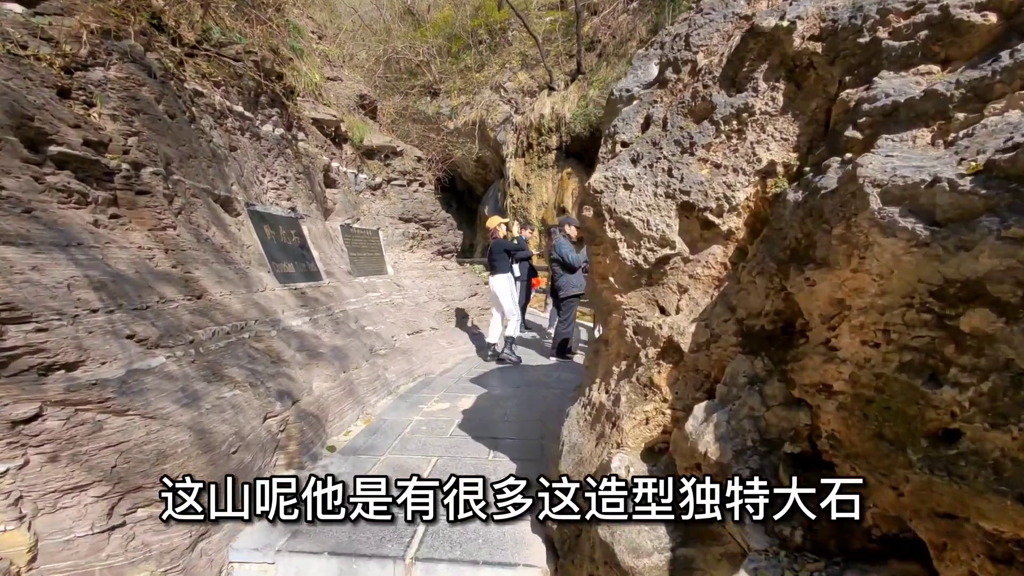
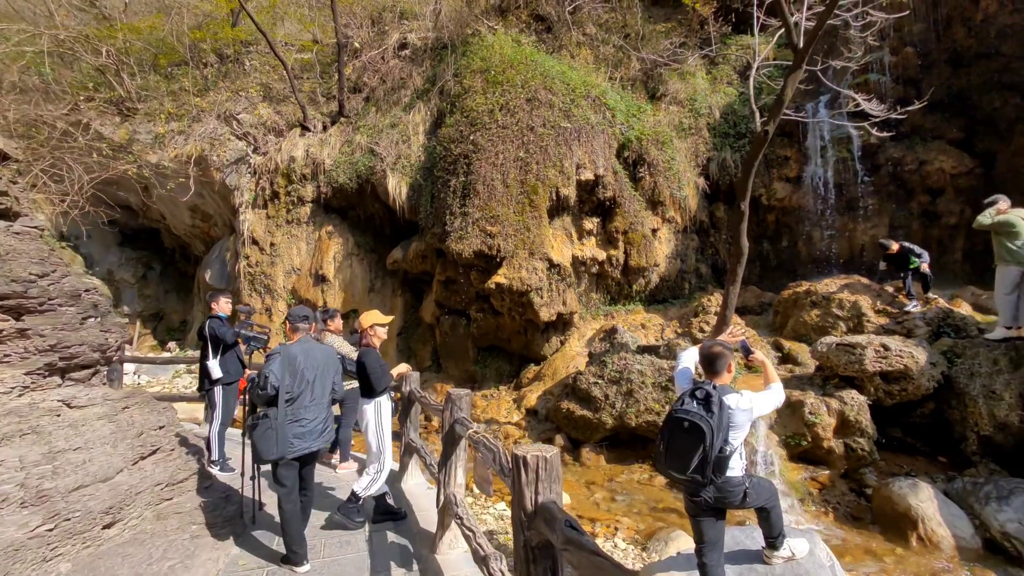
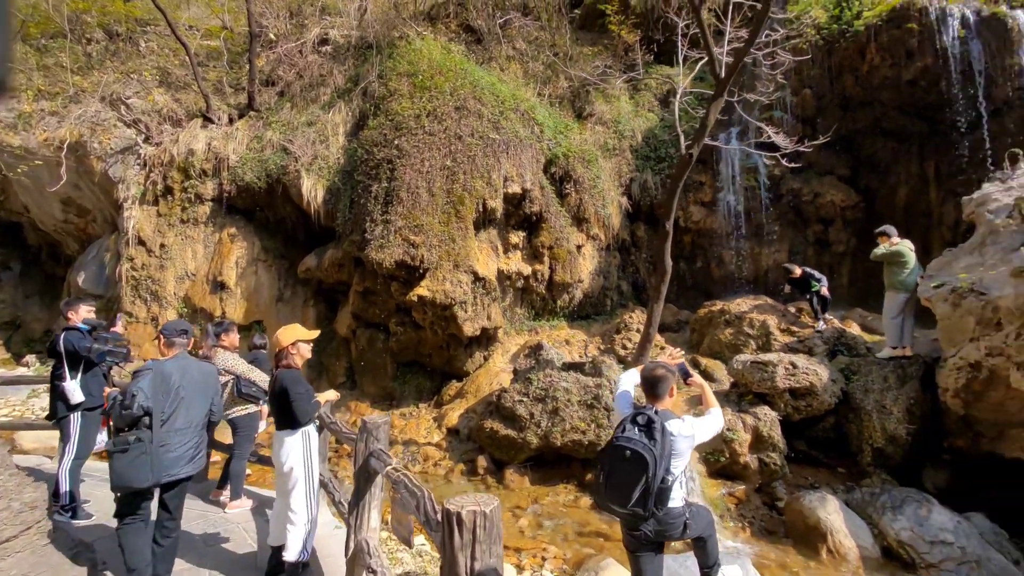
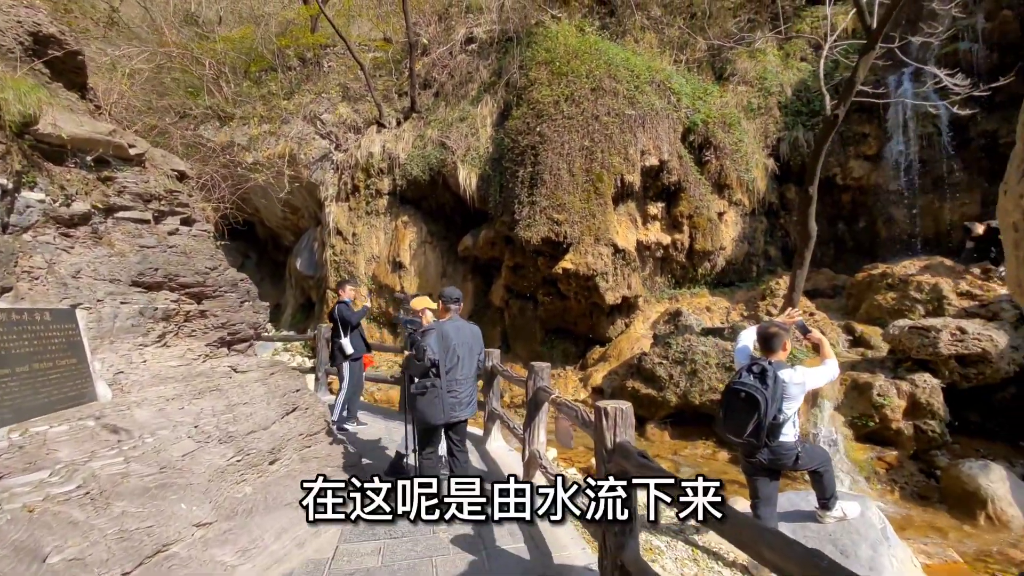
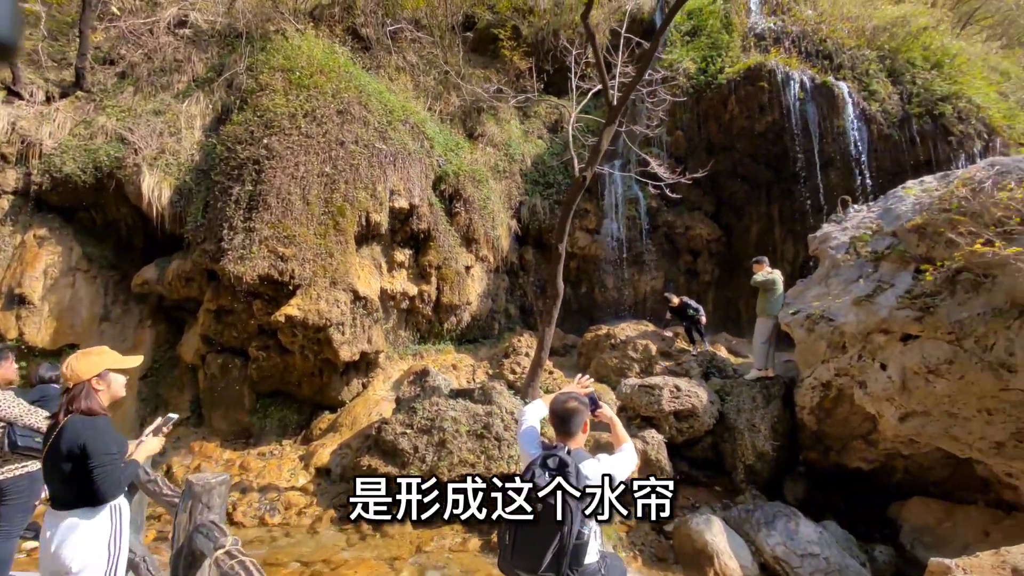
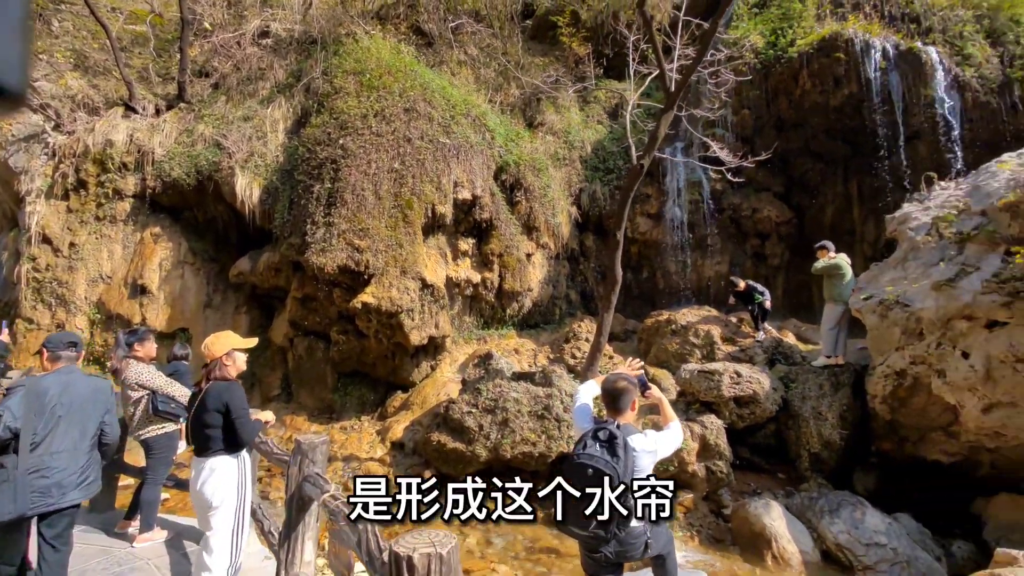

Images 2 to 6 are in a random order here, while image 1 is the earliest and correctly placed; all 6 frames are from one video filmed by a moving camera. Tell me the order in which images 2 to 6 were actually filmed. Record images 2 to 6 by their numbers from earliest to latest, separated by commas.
4, 2, 3, 6, 5
